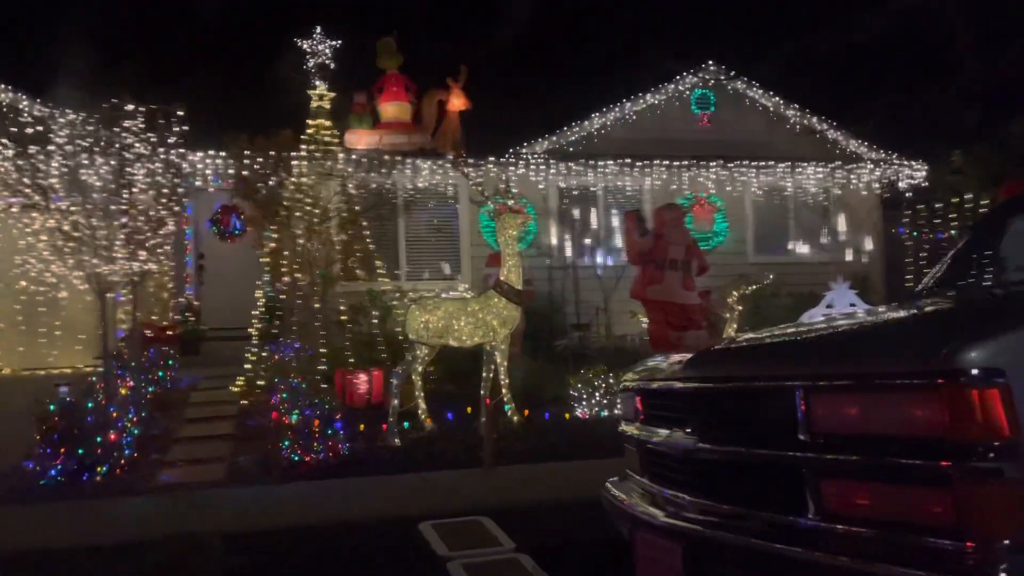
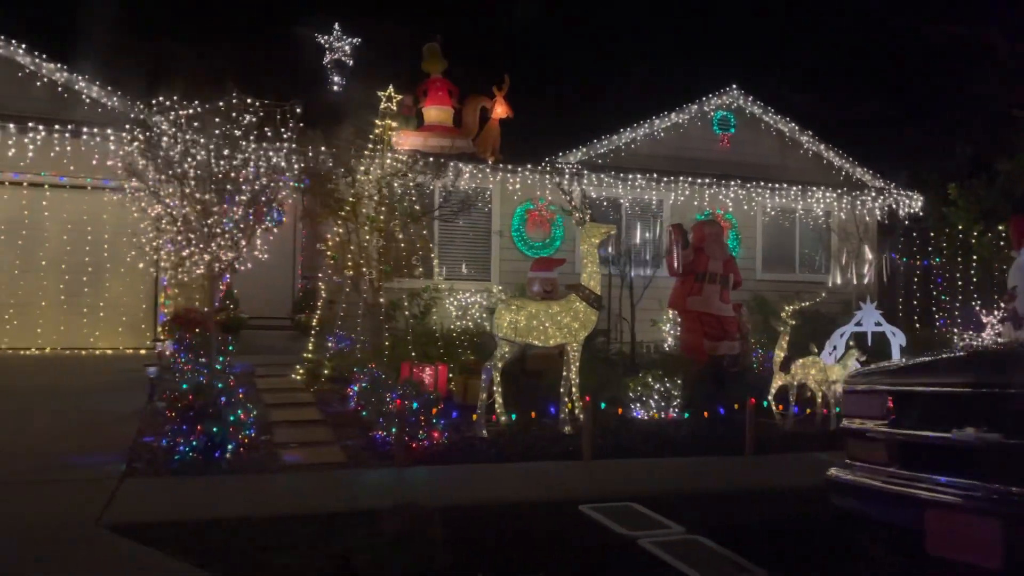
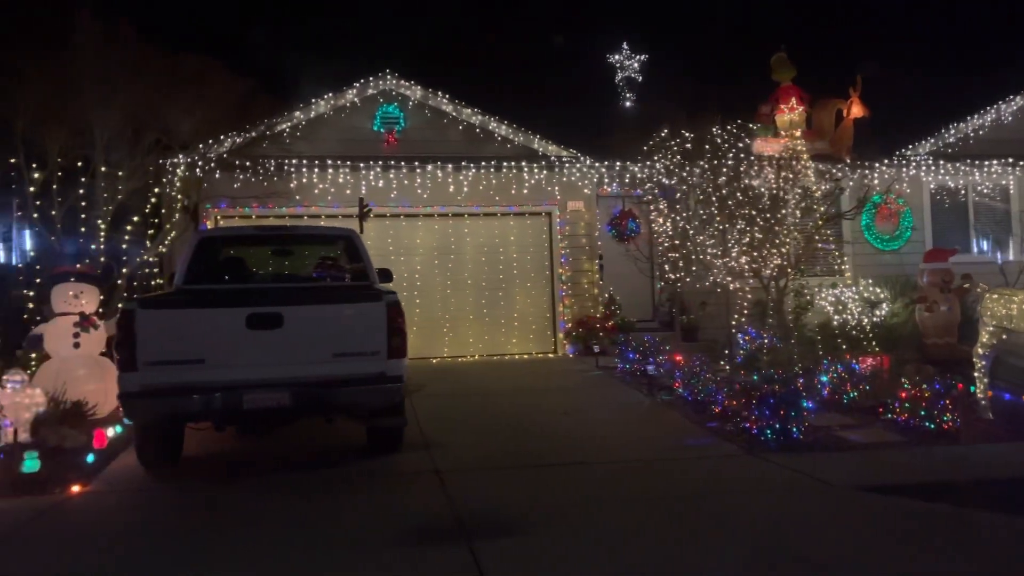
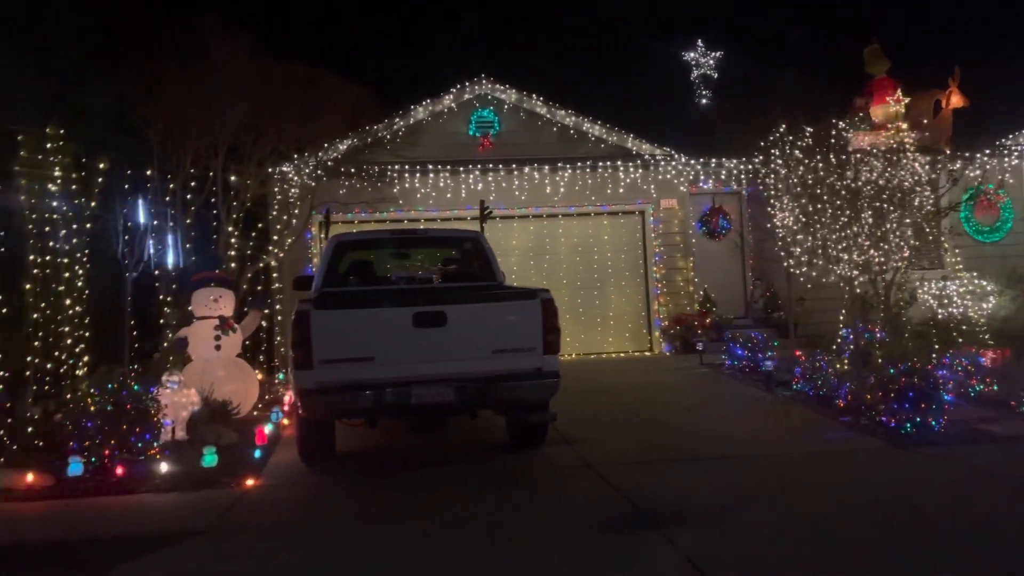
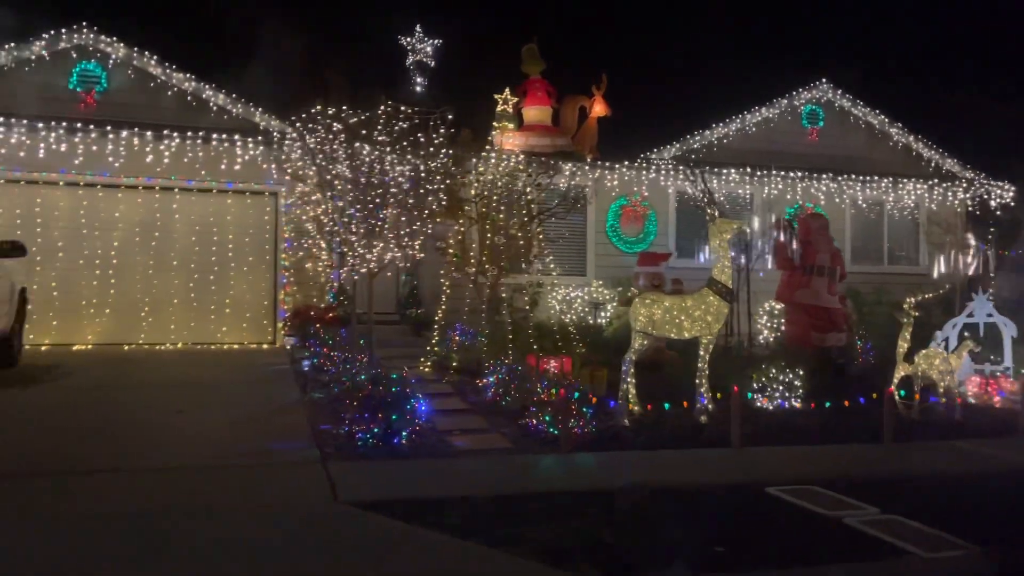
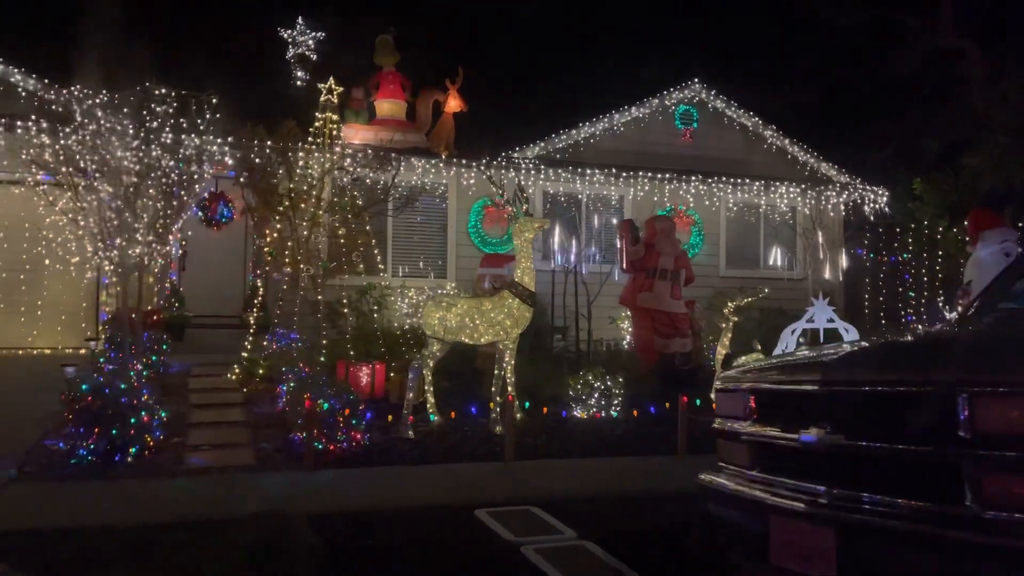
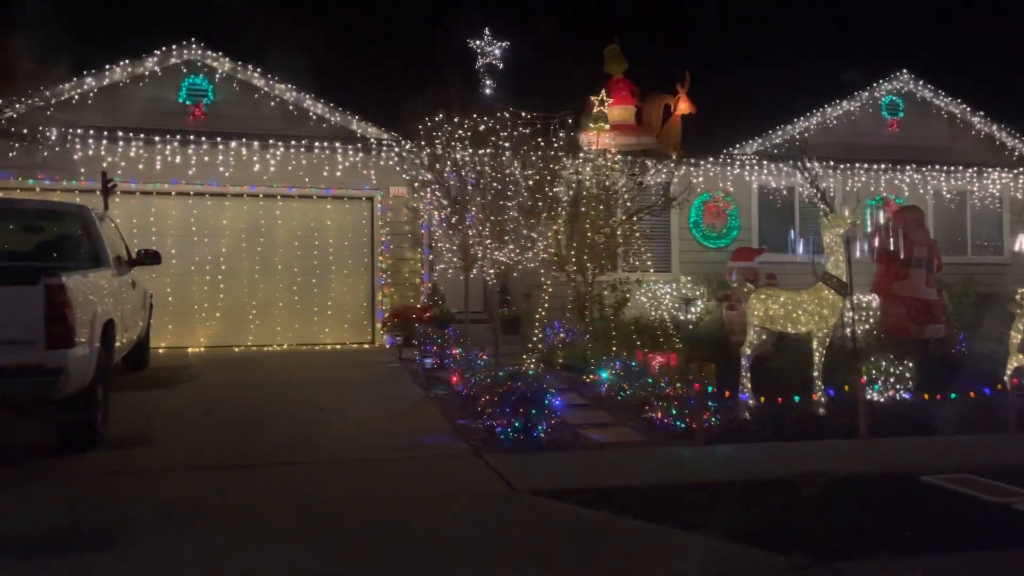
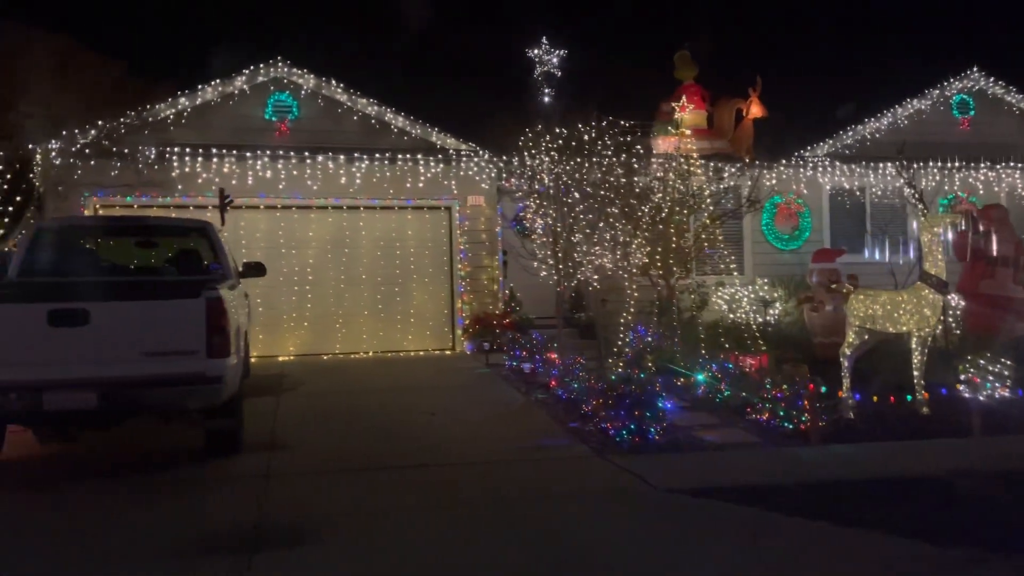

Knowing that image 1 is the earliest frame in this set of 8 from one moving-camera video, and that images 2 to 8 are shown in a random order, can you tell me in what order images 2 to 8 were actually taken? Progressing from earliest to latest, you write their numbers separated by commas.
6, 2, 5, 7, 8, 3, 4
